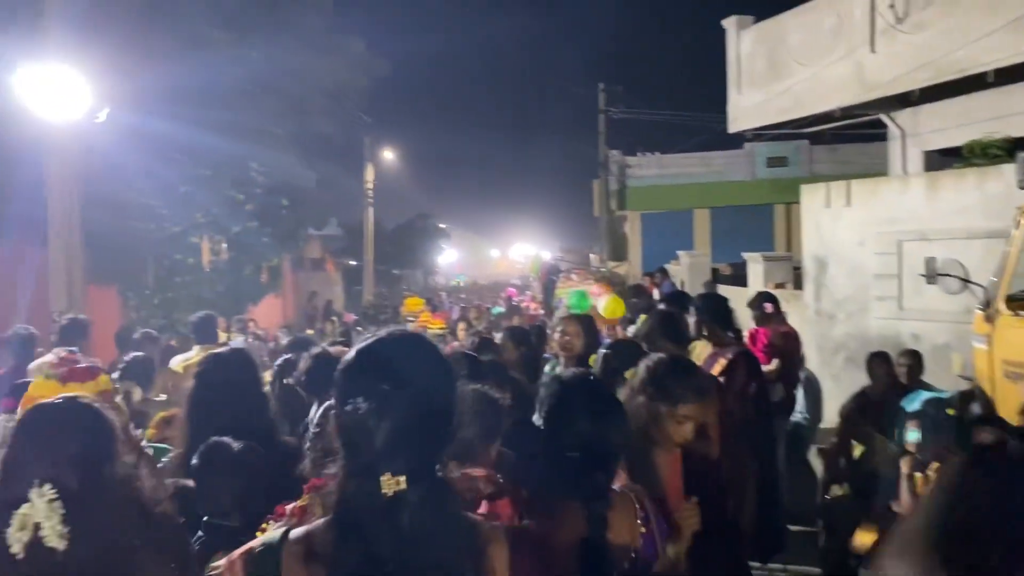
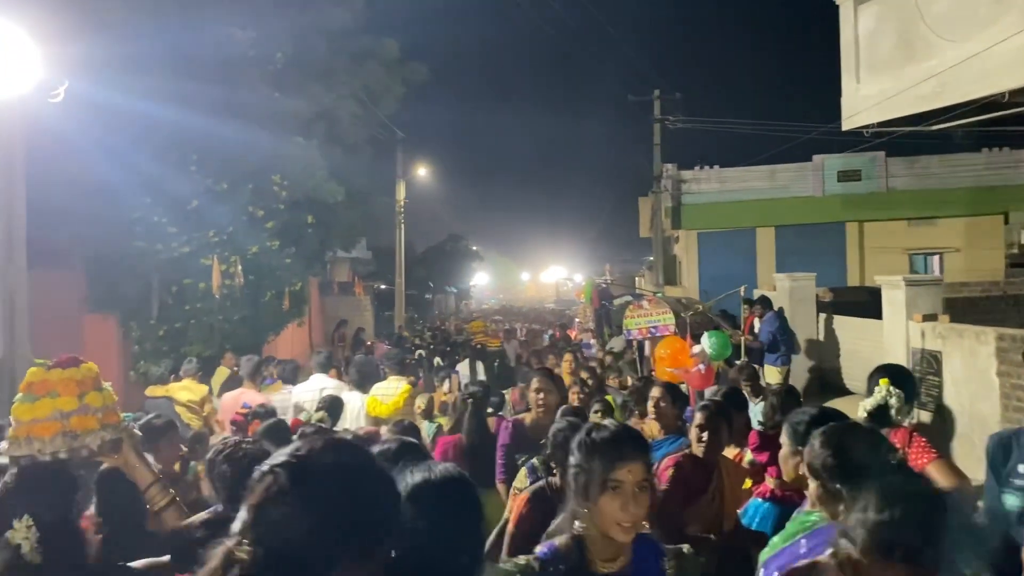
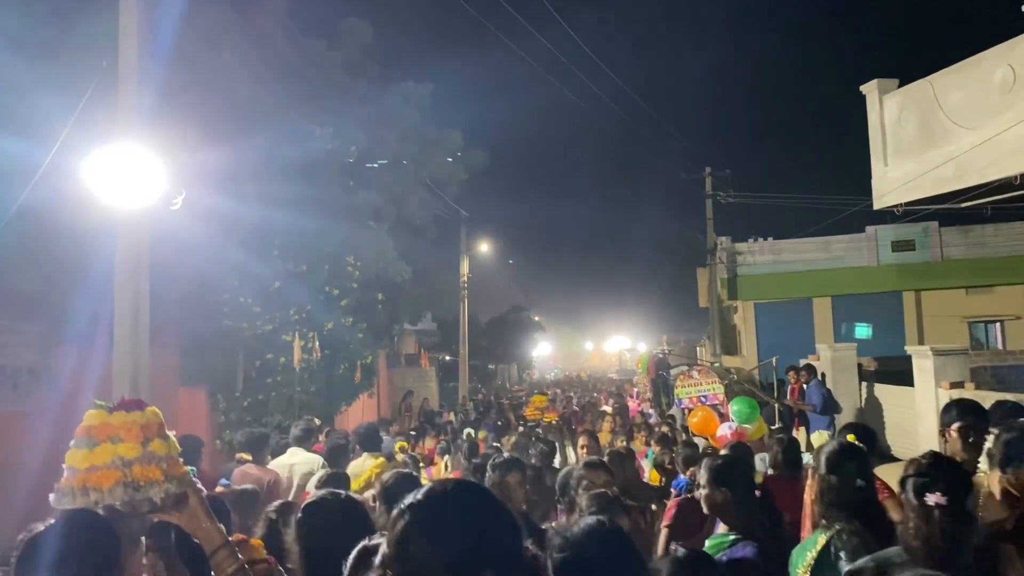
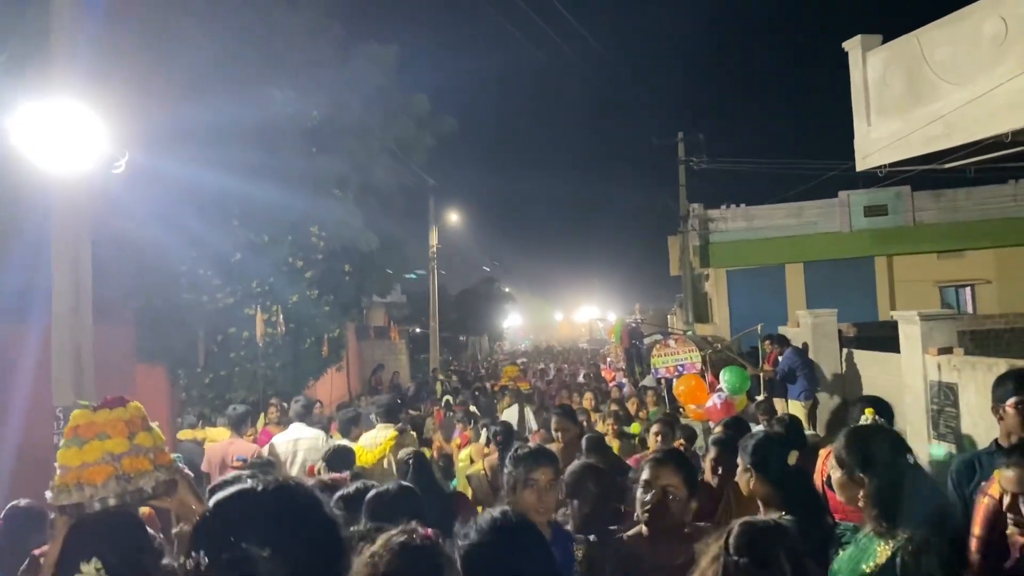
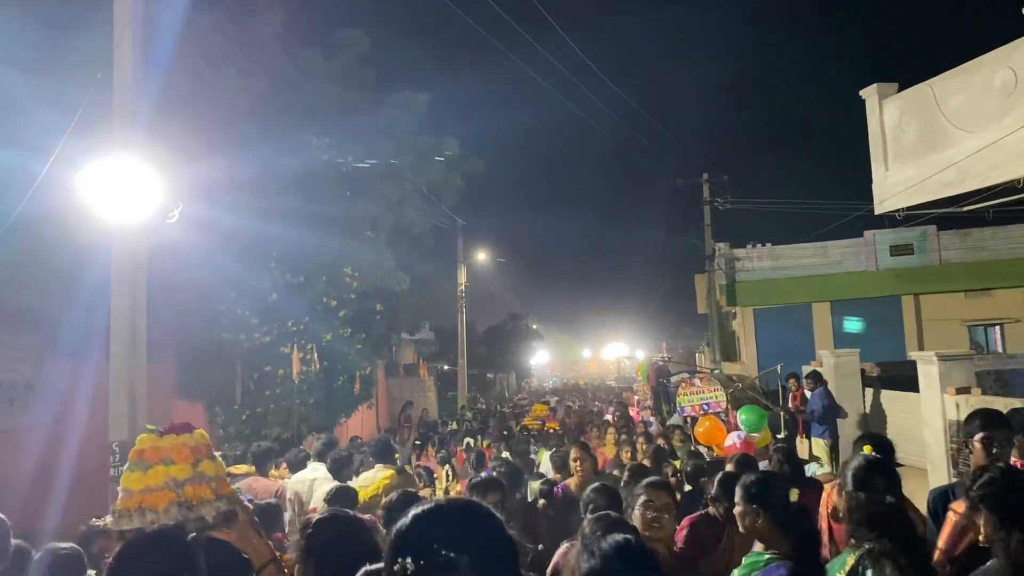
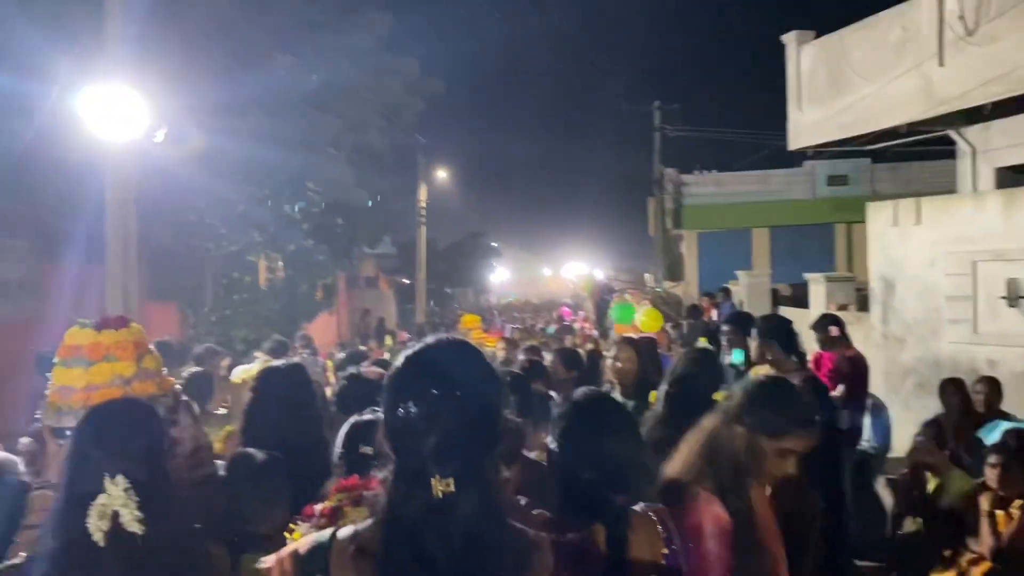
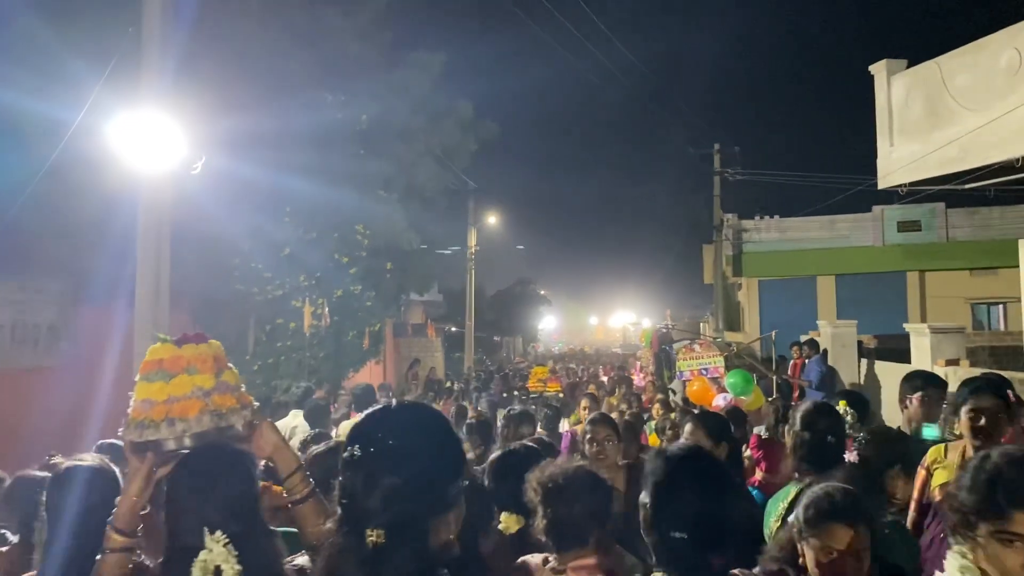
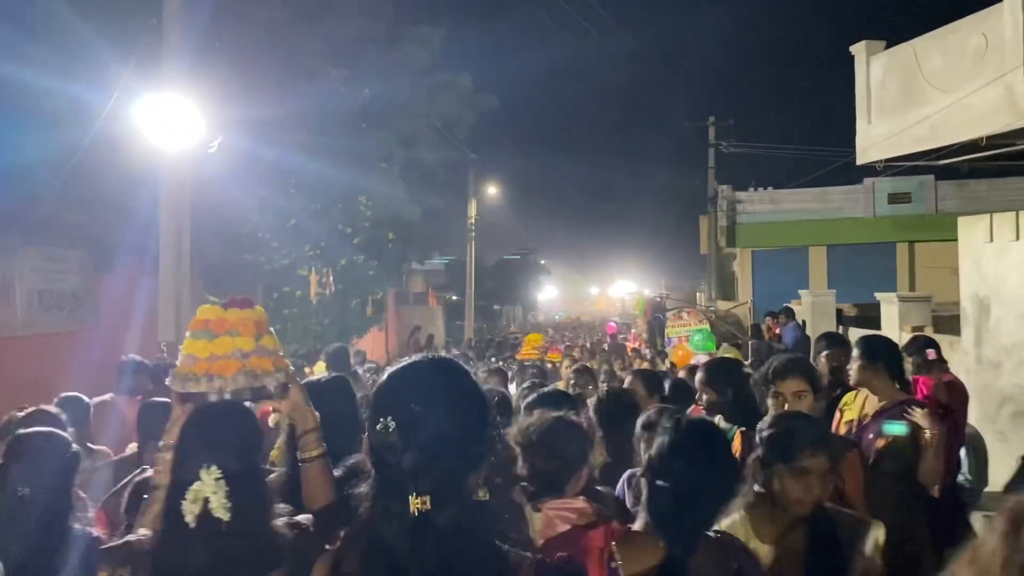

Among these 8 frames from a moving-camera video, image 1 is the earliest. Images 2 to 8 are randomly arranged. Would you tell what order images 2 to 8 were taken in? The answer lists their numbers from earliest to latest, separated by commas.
6, 8, 7, 3, 5, 4, 2
